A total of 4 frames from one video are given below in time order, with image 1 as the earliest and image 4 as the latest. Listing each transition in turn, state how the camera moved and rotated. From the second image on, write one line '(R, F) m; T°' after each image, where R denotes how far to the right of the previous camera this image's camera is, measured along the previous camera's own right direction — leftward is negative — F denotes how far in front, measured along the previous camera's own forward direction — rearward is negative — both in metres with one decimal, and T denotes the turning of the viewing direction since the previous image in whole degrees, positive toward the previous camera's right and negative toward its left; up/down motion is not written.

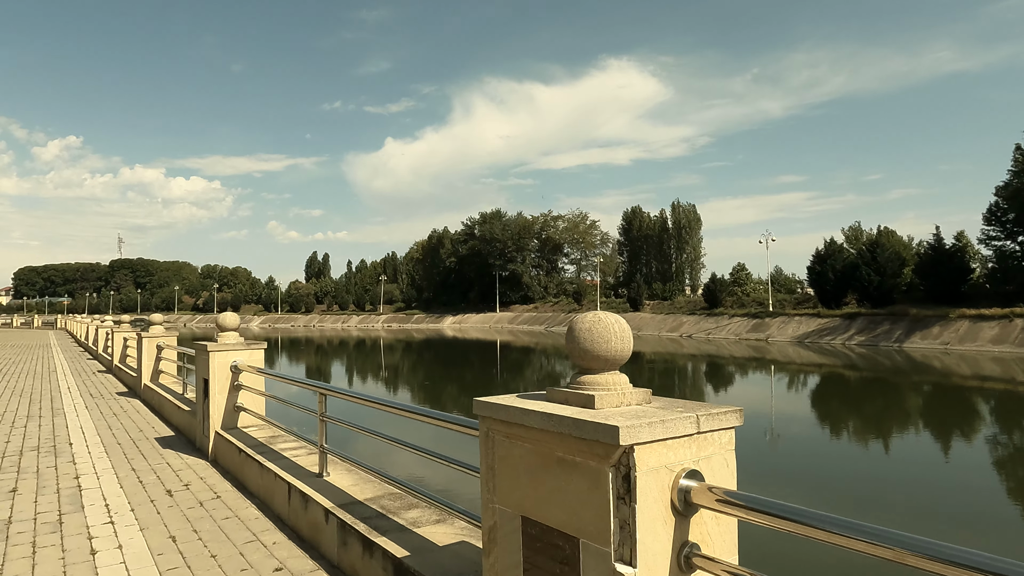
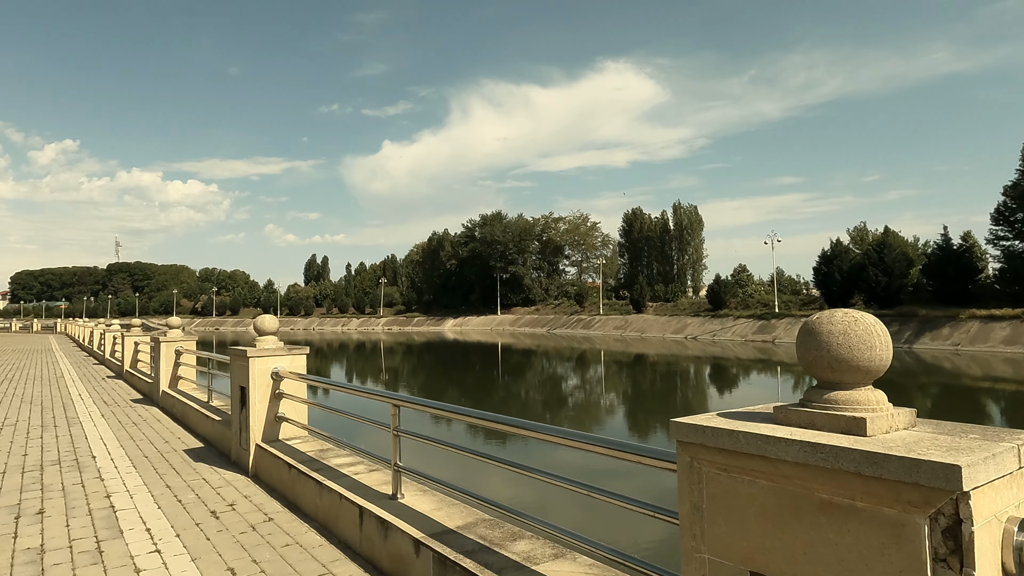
(-0.4, +0.3) m; 0°
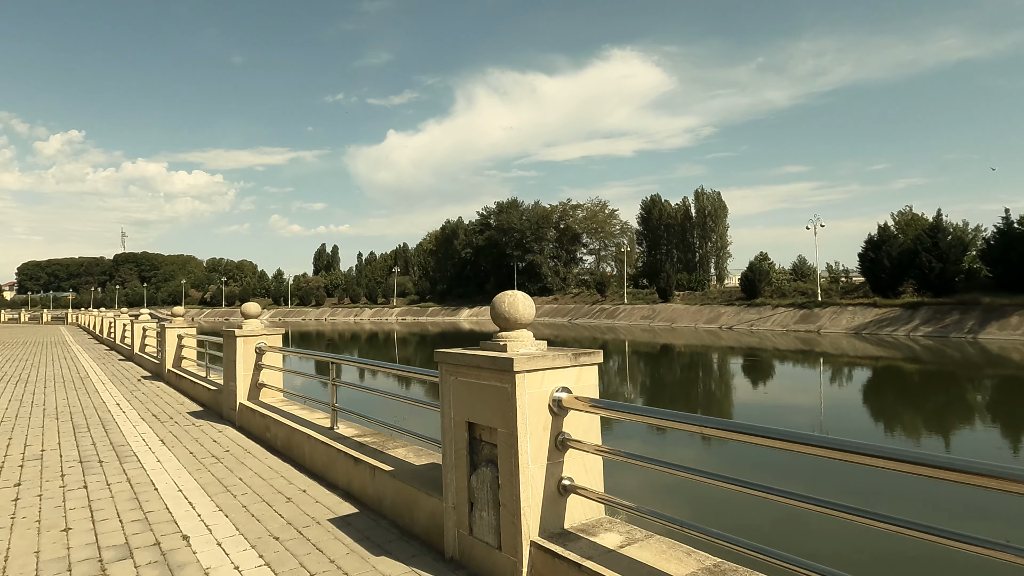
(-1.7, +2.0) m; 0°
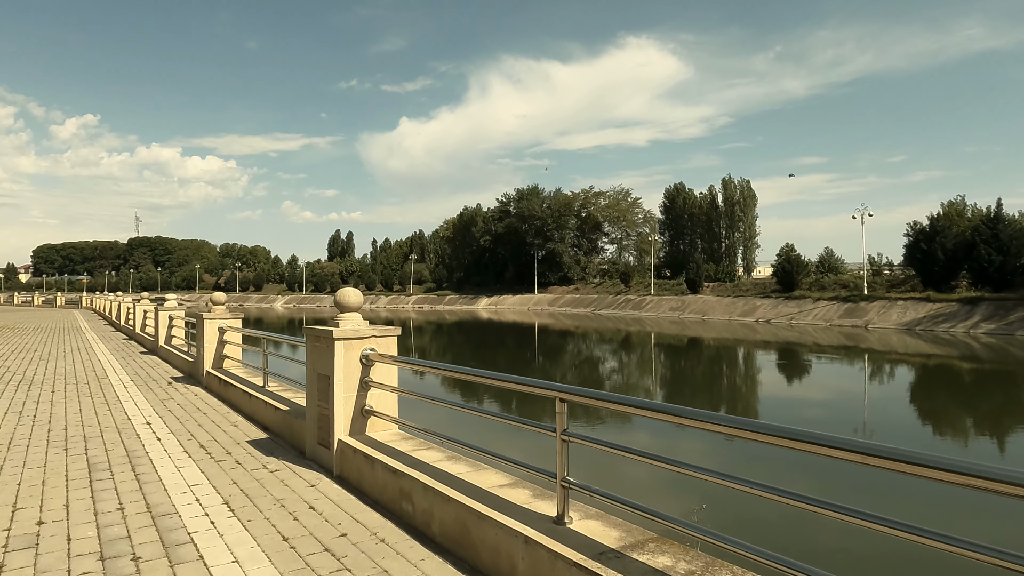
(-1.2, +1.8) m; -1°
